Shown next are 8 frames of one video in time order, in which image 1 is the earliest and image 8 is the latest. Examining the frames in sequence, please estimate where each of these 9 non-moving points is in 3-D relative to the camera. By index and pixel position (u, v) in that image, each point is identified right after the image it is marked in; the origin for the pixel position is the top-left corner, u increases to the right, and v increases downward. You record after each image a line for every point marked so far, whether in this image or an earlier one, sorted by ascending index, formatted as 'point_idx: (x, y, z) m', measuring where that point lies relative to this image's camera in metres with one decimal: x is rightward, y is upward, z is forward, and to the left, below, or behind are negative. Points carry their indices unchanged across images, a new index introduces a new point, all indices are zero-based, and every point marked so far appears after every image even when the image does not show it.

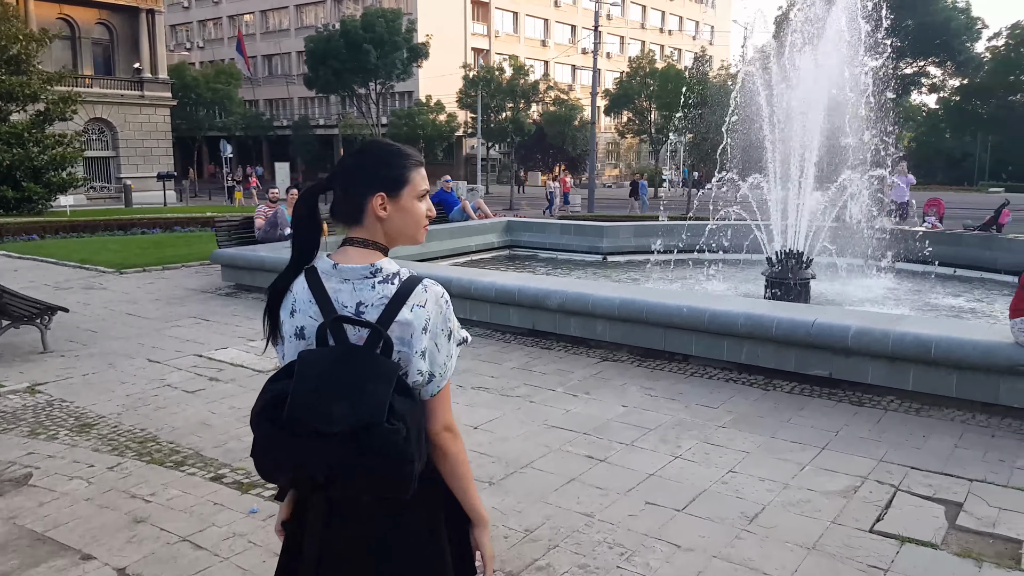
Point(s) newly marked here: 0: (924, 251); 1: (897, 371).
0: (+6.5, +0.5, +11.3) m
1: (+2.9, -0.6, +5.6) m
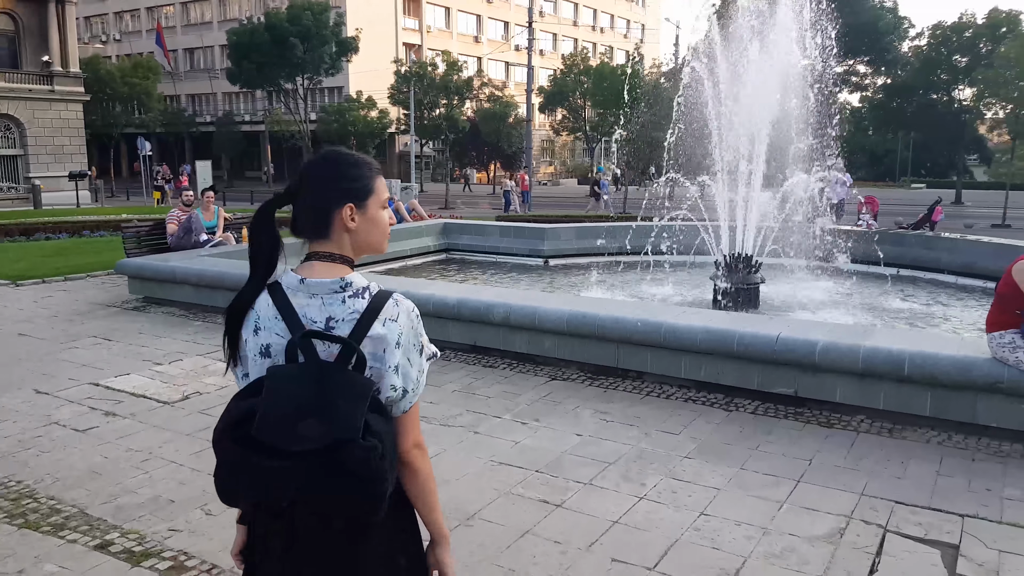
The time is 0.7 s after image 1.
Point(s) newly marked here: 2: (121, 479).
0: (+5.6, +0.5, +11.2) m
1: (+2.5, -0.7, +5.2) m
2: (-2.6, -1.3, +5.0) m
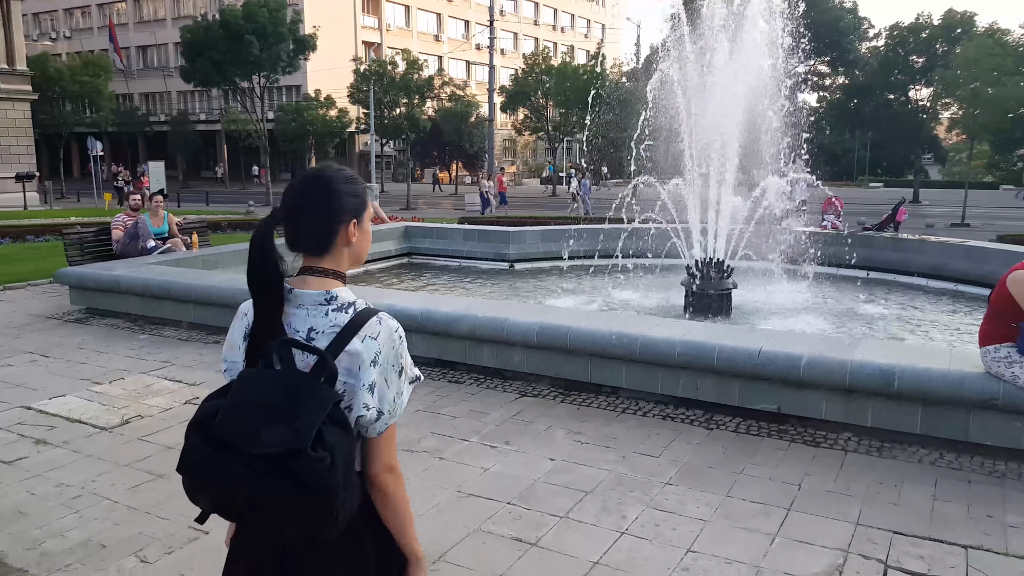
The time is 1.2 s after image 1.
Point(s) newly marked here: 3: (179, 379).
0: (+5.0, +0.5, +11.1) m
1: (+2.3, -0.8, +5.0) m
2: (-2.8, -1.4, +4.5) m
3: (-3.1, -0.8, +6.9) m
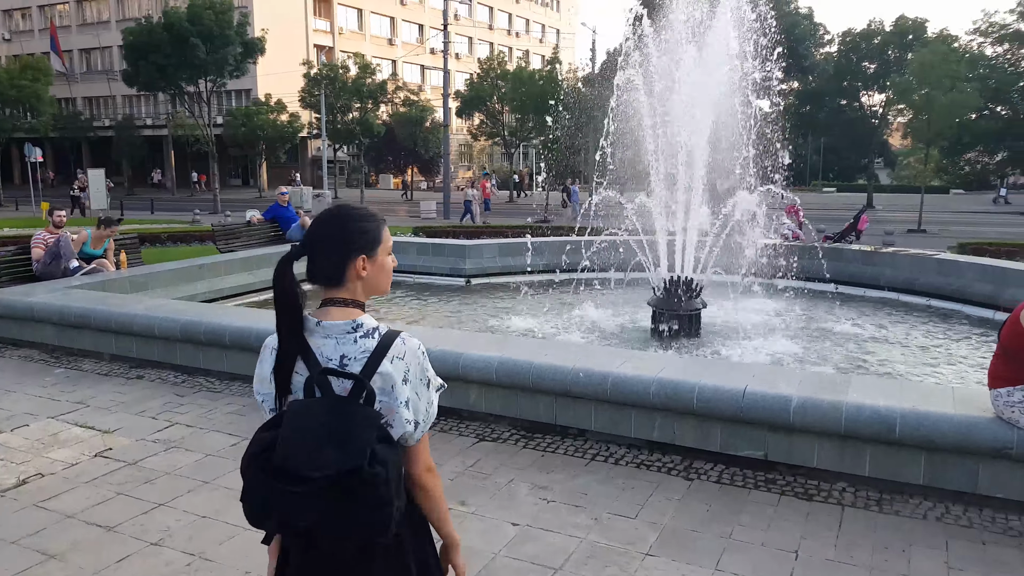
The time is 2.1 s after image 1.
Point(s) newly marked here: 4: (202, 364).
0: (+4.4, +0.3, +10.8) m
1: (+2.0, -1.0, +4.5) m
2: (-3.0, -1.7, +3.7) m
3: (-3.4, -1.1, +6.1) m
4: (-3.0, -0.7, +7.3) m
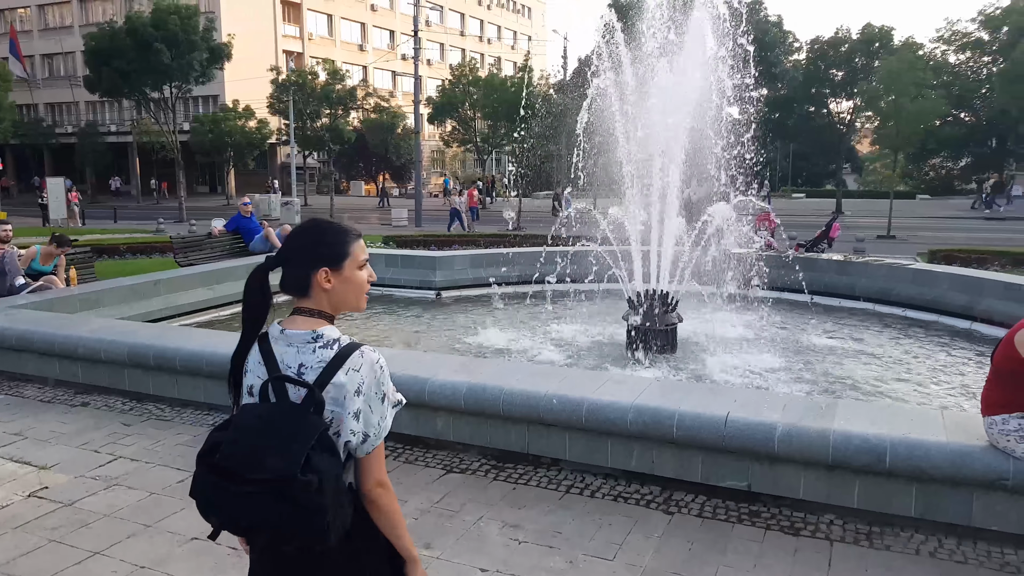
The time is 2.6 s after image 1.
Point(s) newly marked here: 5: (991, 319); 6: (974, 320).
0: (+4.0, +0.1, +10.6) m
1: (+1.8, -1.1, +4.2) m
2: (-3.1, -1.8, +3.3) m
3: (-3.6, -1.3, +5.6) m
4: (-3.3, -0.9, +6.8) m
5: (+5.5, -0.4, +8.7) m
6: (+5.4, -0.4, +8.8) m
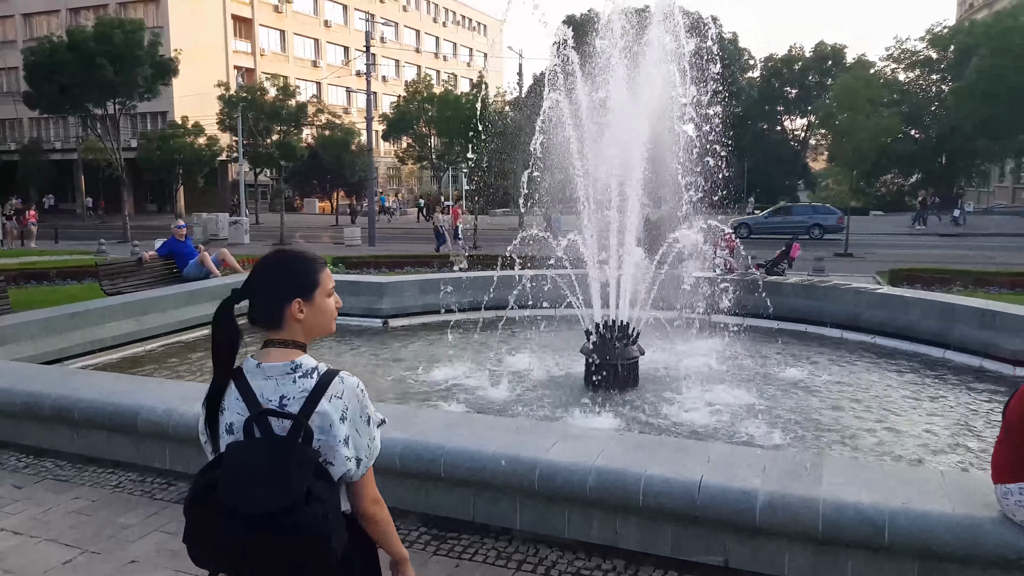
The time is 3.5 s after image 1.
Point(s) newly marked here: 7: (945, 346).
0: (+3.4, -0.2, +10.2) m
1: (+1.5, -1.3, +3.7) m
2: (-3.4, -2.1, +2.4) m
3: (-4.0, -1.6, +4.8) m
4: (-3.7, -1.3, +6.0) m
5: (+5.0, -0.6, +8.3) m
6: (+4.9, -0.7, +8.4) m
7: (+4.9, -0.7, +8.5) m
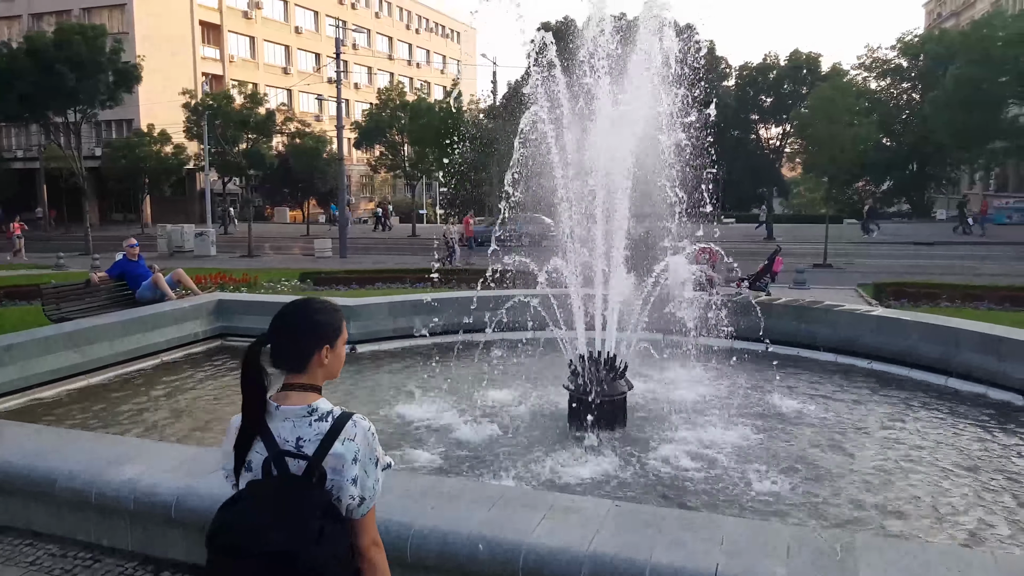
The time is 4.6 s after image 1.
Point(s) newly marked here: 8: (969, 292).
0: (+3.1, -0.5, +9.7) m
1: (+1.5, -1.6, +3.1) m
2: (-3.4, -2.3, +1.7) m
3: (-4.1, -1.9, +4.0) m
4: (-3.8, -1.6, +5.2) m
5: (+4.7, -0.9, +7.8) m
6: (+4.6, -0.9, +8.0) m
7: (+4.7, -0.9, +8.0) m
8: (+8.3, -0.1, +13.8) m
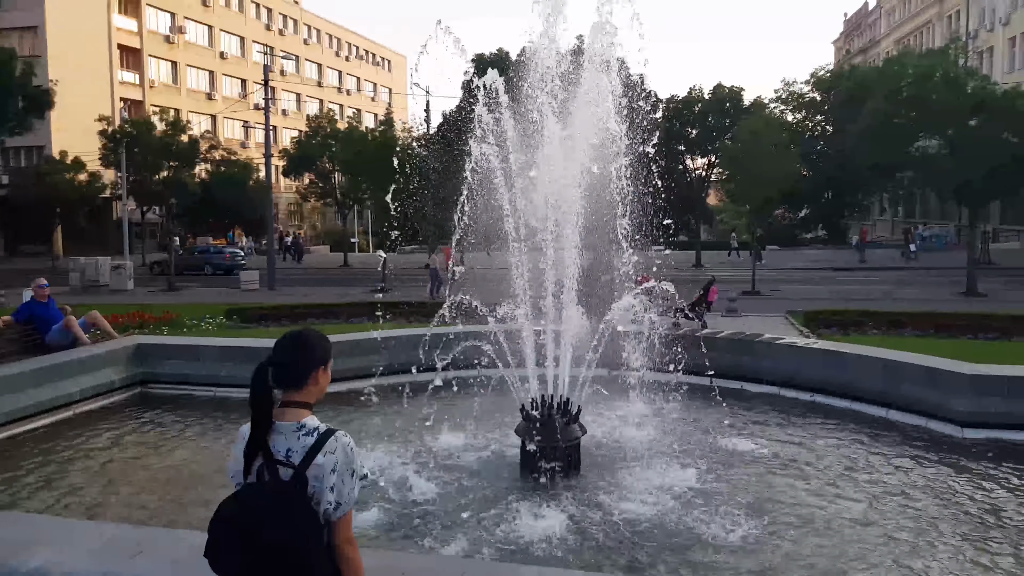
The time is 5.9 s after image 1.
0: (+2.3, -0.9, +9.6) m
1: (+1.3, -1.8, +2.9) m
2: (-3.4, -2.6, +1.0) m
3: (-4.3, -2.2, +3.3) m
4: (-4.1, -1.9, +4.6) m
5: (+4.2, -1.3, +7.9) m
6: (+4.1, -1.3, +8.1) m
7: (+4.1, -1.3, +8.1) m
8: (+7.2, -0.6, +14.2) m
